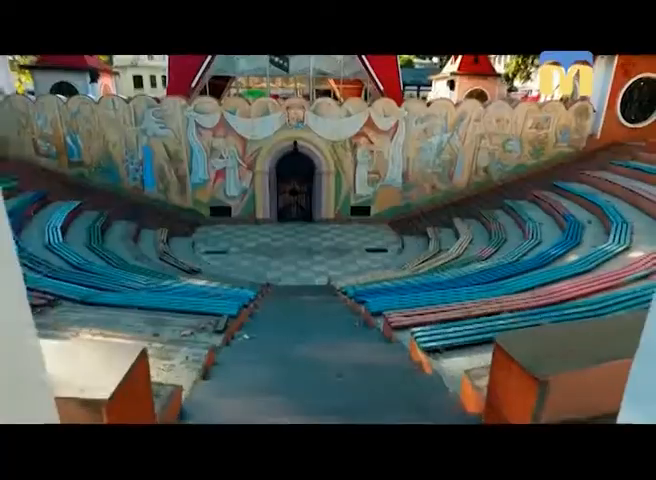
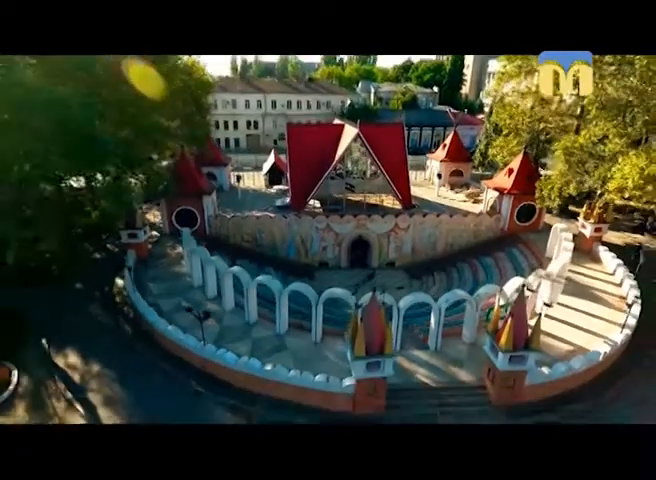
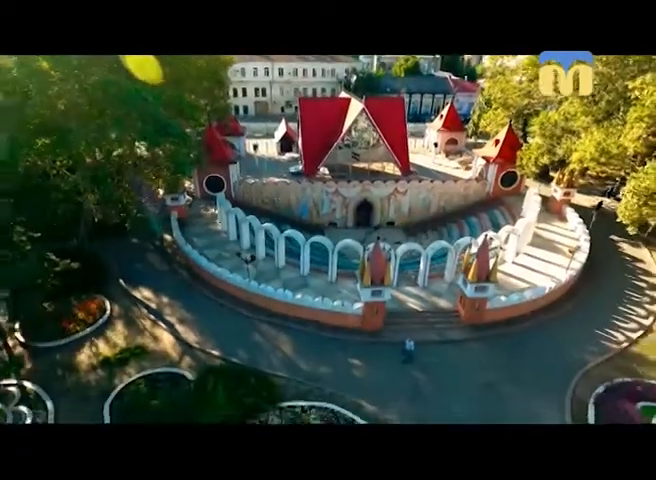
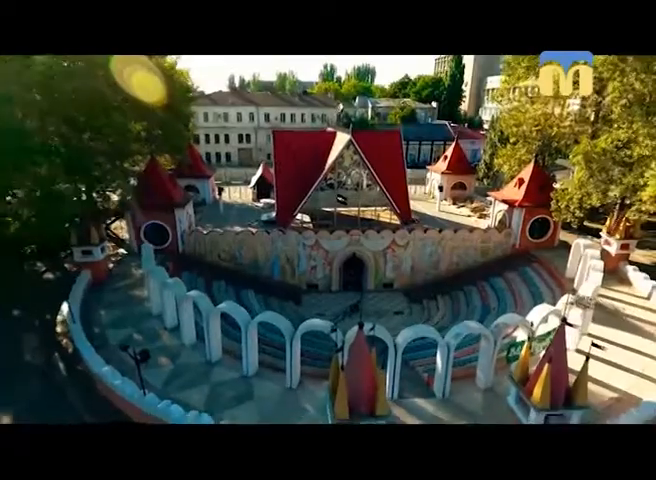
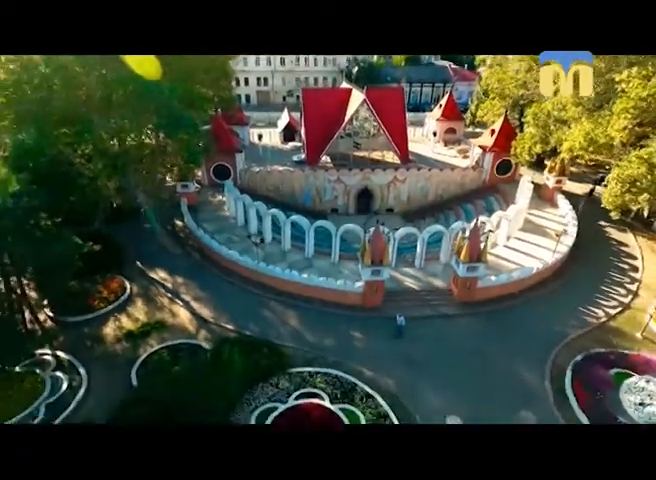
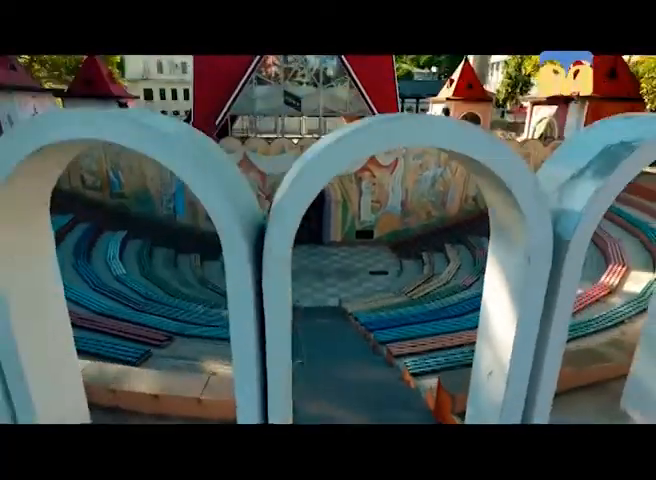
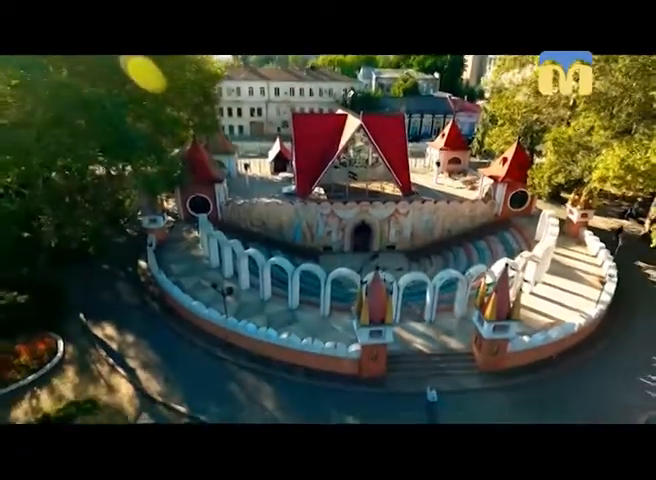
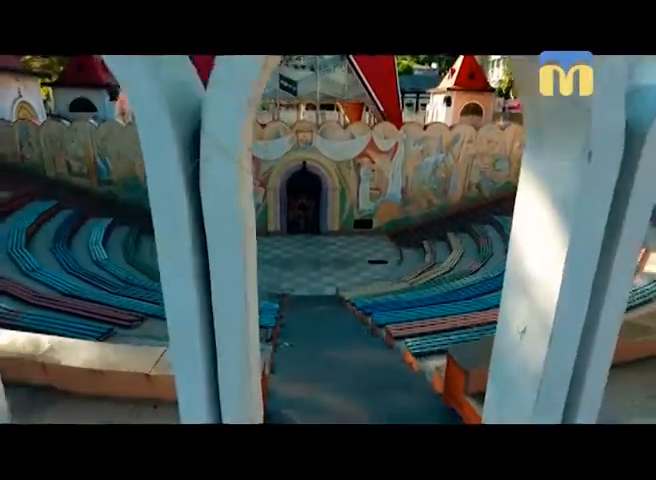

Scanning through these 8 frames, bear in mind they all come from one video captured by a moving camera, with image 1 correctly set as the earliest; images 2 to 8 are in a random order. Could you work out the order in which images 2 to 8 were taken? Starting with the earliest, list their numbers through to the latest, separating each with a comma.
8, 6, 4, 2, 7, 3, 5
